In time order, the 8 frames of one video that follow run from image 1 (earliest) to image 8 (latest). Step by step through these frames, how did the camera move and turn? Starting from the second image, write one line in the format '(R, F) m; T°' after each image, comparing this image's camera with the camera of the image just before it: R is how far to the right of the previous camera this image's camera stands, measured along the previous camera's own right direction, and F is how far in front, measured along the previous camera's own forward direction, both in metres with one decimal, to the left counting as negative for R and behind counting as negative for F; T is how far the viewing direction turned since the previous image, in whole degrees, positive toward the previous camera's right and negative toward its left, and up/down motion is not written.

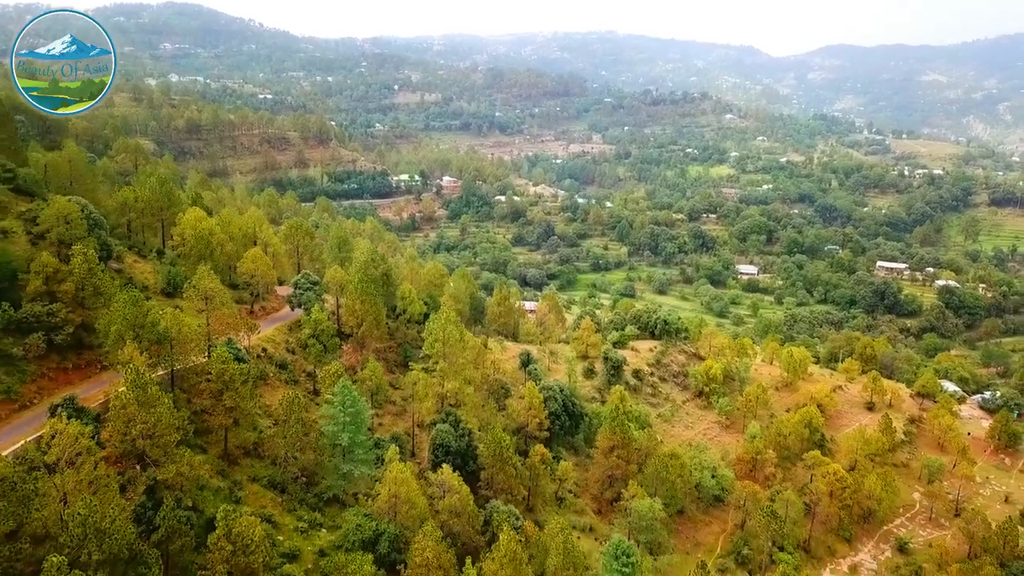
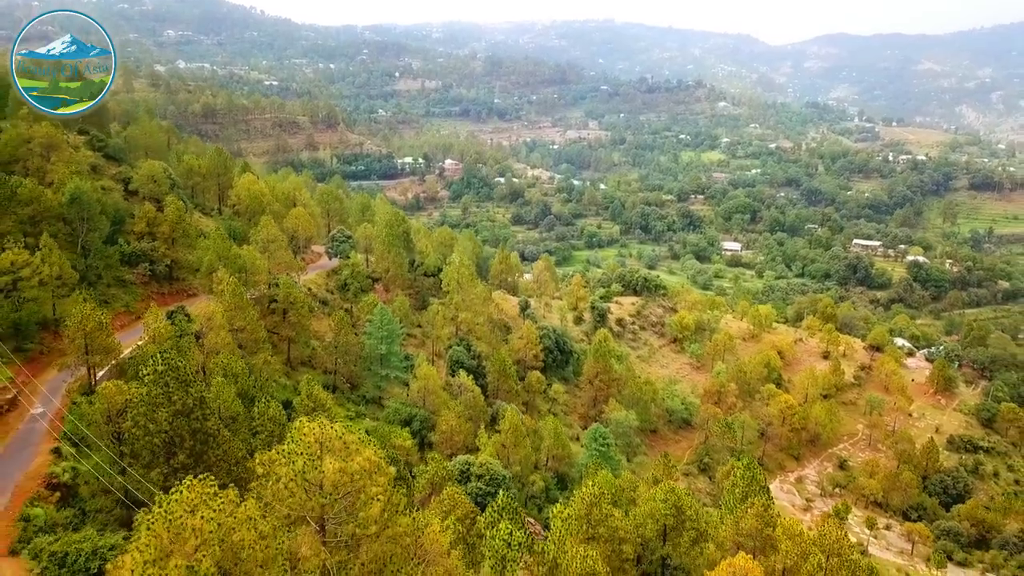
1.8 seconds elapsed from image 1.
(-0.2, -9.0) m; 0°
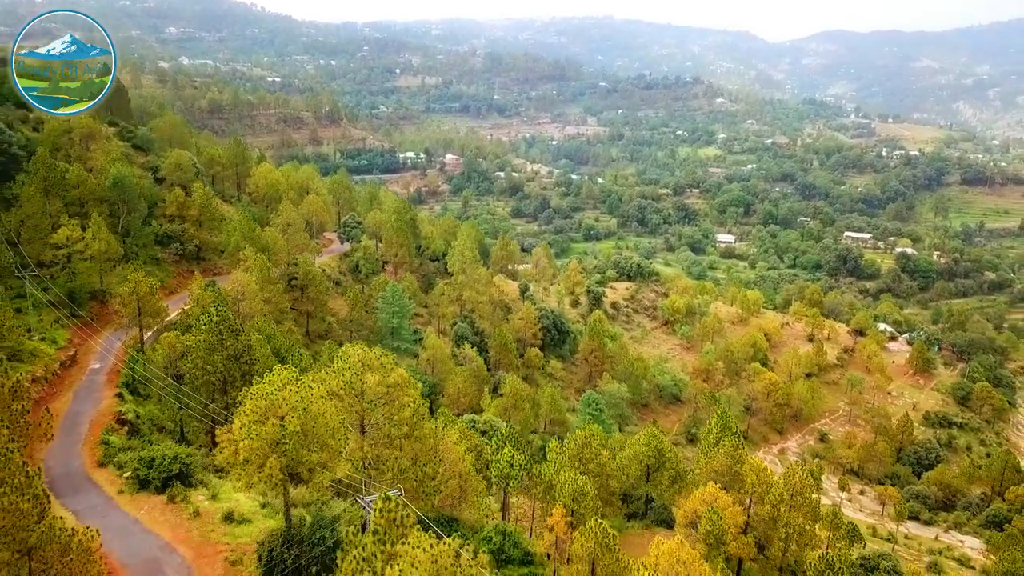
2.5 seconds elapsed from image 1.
(-0.1, -3.7) m; 0°
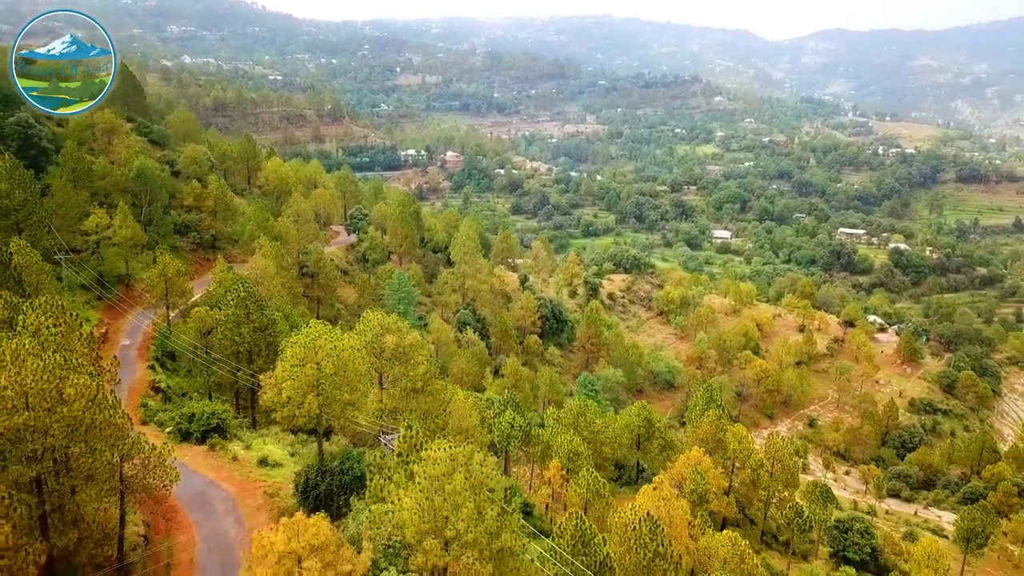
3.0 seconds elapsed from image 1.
(0.0, -2.4) m; 0°
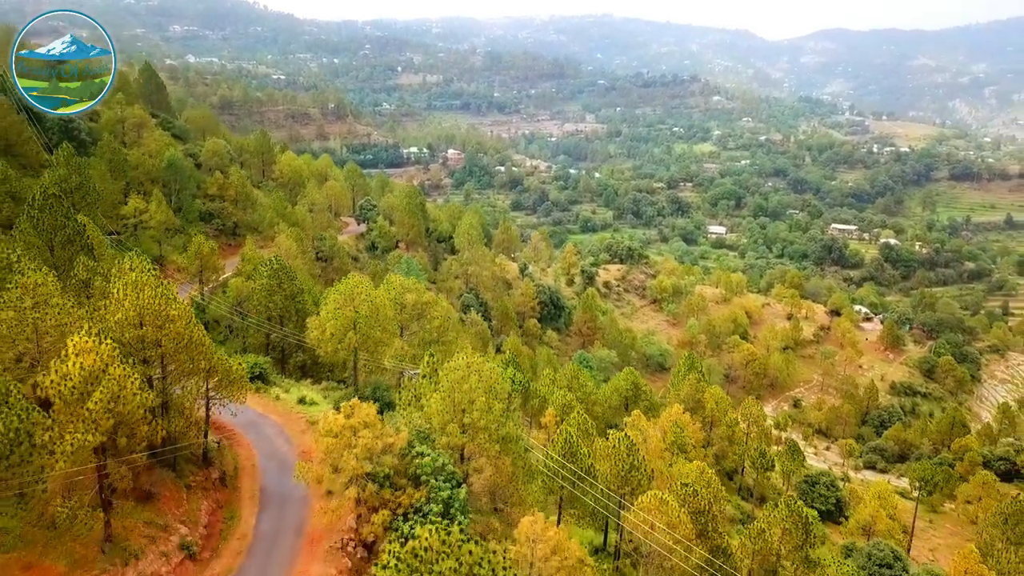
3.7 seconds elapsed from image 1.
(0.0, -3.6) m; 0°
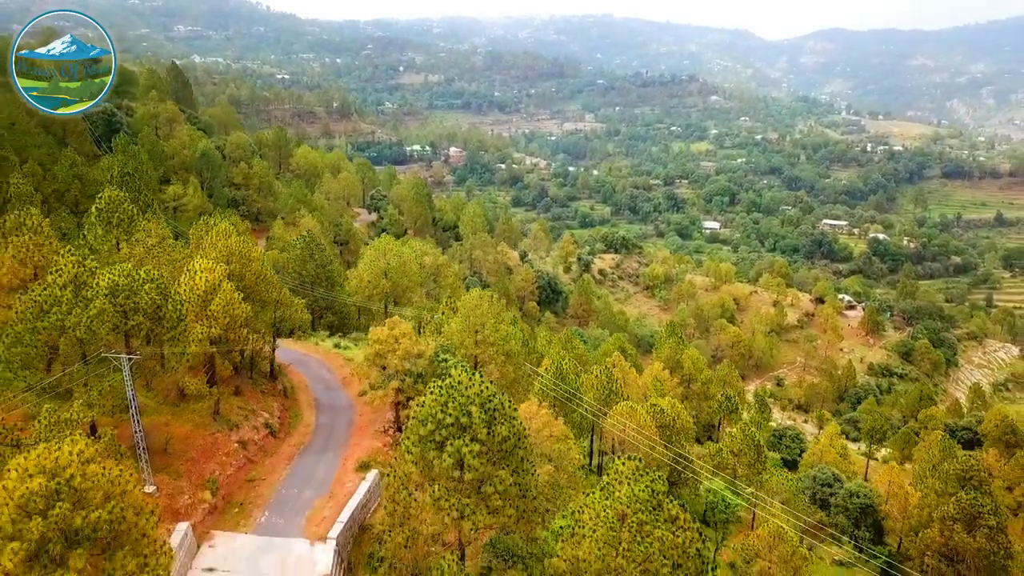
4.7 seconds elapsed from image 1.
(0.0, -4.6) m; 0°
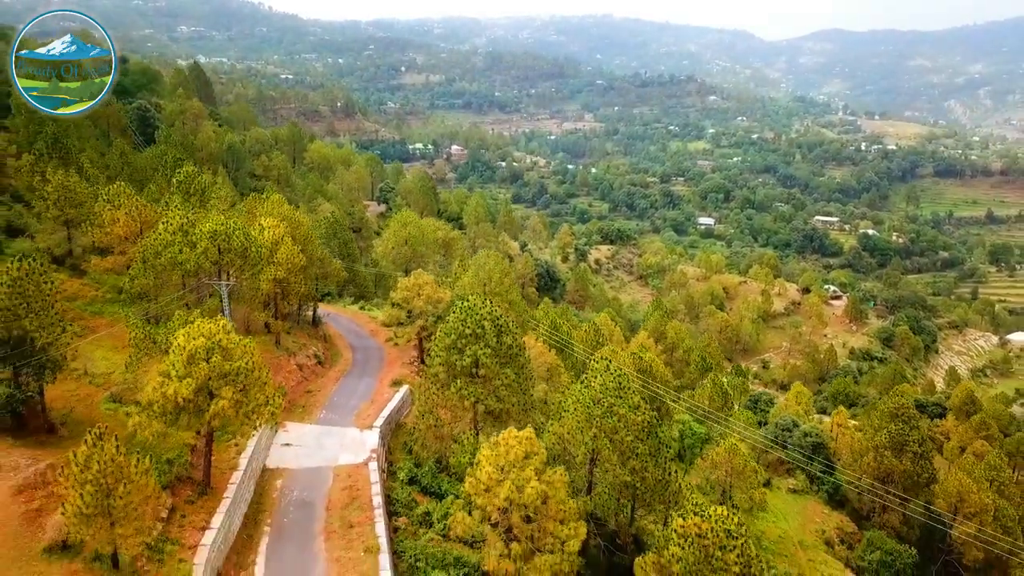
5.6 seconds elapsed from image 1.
(-0.1, -4.4) m; 0°
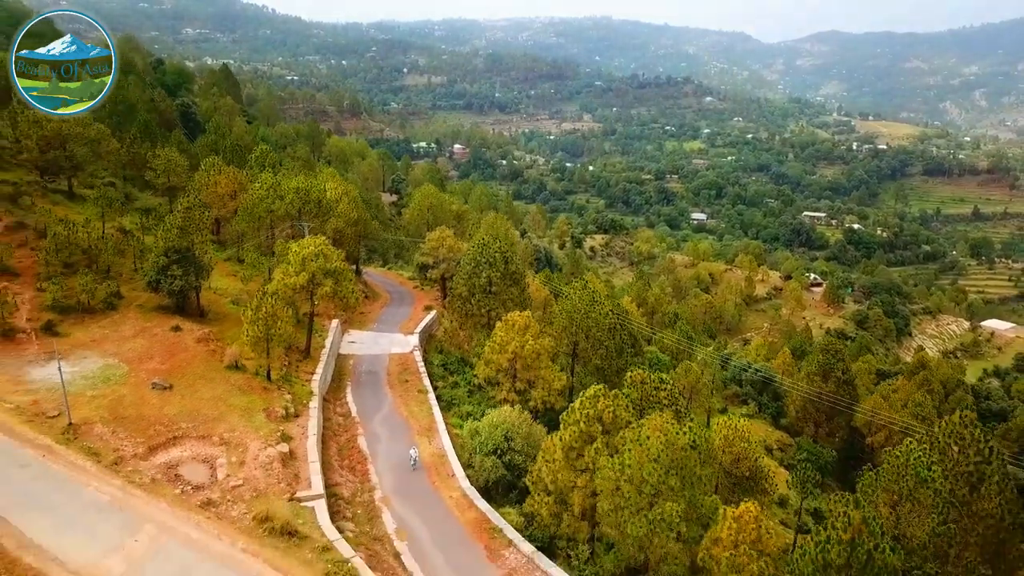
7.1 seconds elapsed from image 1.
(-0.1, -6.7) m; 0°
